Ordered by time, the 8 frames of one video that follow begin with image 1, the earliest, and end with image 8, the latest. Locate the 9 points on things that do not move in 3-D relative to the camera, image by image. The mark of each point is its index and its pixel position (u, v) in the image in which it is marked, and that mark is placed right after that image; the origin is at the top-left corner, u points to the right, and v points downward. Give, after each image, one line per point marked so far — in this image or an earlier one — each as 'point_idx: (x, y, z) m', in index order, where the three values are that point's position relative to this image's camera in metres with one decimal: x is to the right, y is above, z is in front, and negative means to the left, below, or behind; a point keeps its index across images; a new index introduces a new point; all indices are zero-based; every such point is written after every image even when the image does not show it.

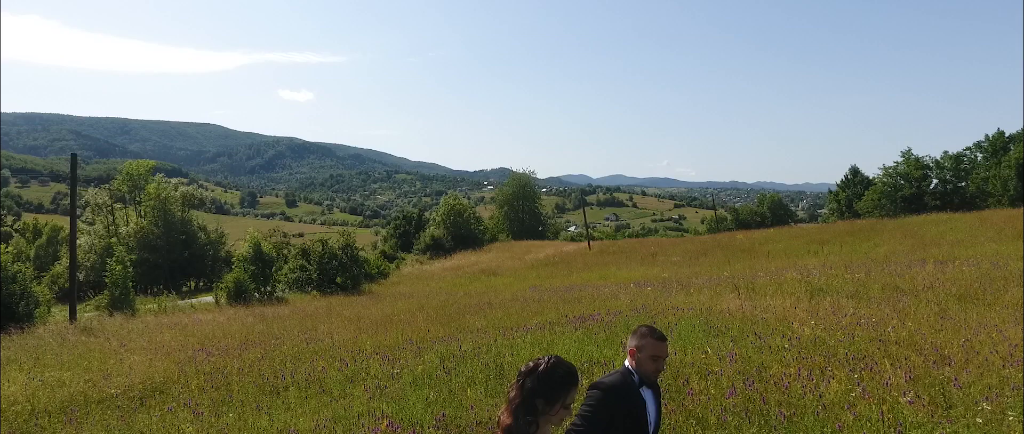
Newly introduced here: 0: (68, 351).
0: (-8.4, -2.5, +10.4) m
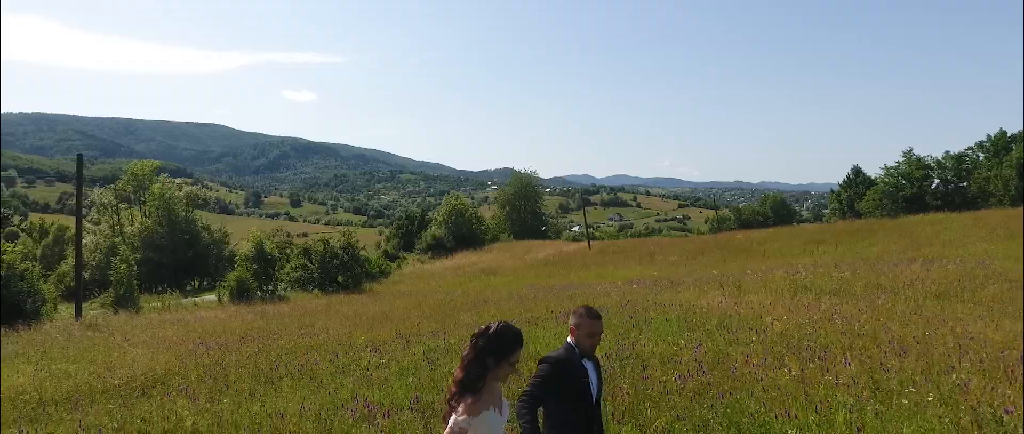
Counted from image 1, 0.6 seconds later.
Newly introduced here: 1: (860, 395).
0: (-8.6, -2.5, +10.8) m
1: (+2.4, -1.2, +3.7) m
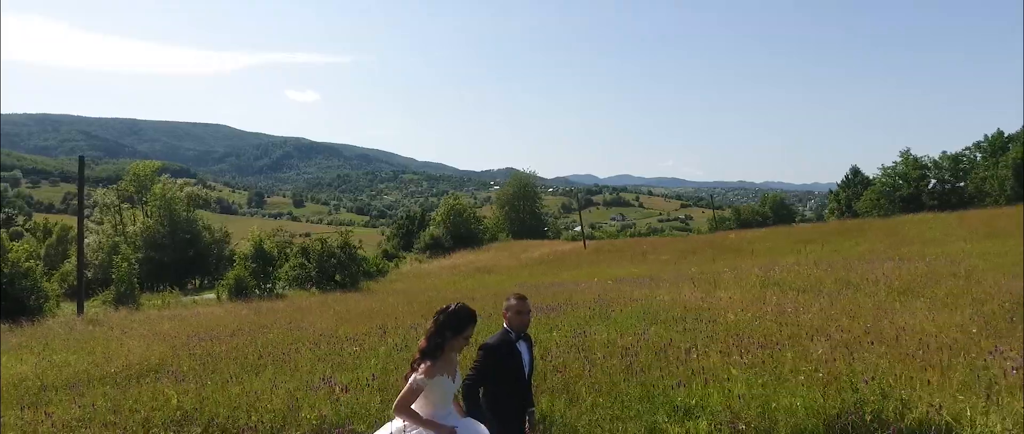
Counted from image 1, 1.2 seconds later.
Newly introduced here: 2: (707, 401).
0: (-9.0, -2.5, +11.3) m
1: (+1.9, -1.2, +4.2) m
2: (+1.4, -1.3, +3.9) m
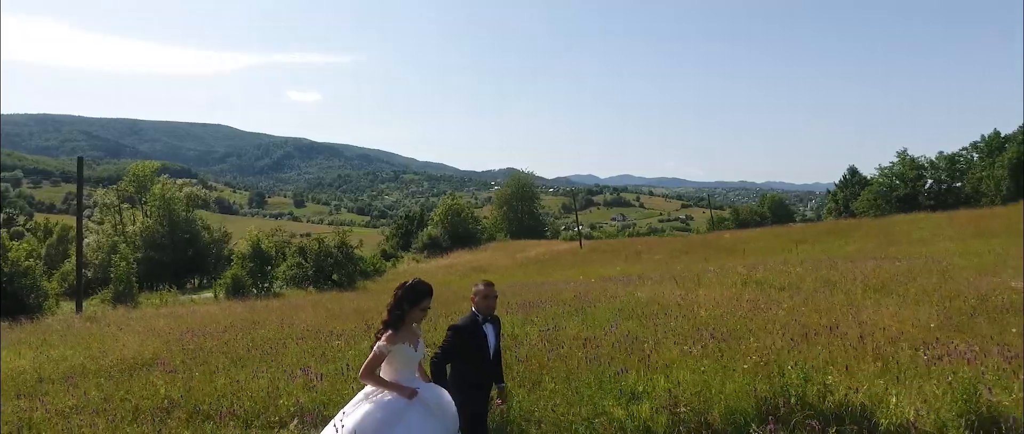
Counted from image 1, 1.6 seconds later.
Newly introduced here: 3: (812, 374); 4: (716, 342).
0: (-9.3, -2.5, +11.6) m
1: (+1.6, -1.2, +4.5) m
2: (+1.1, -1.3, +4.2) m
3: (+2.2, -1.1, +3.9) m
4: (+2.0, -1.2, +5.4) m
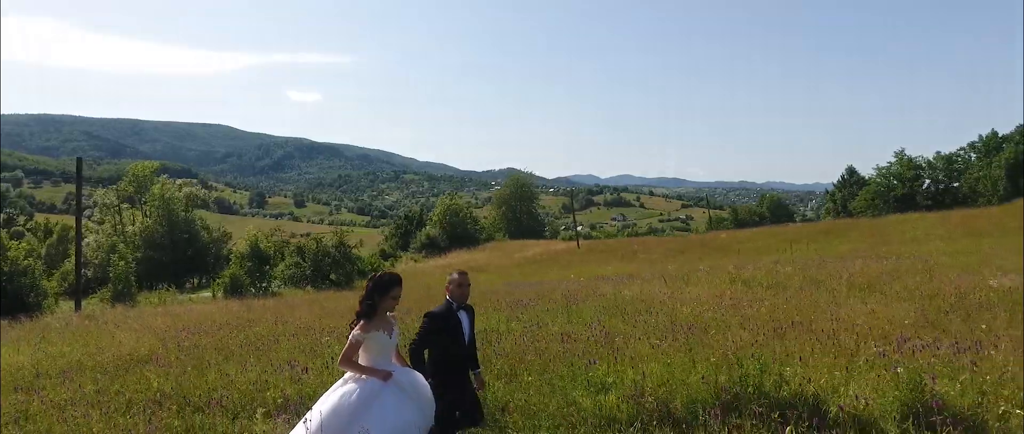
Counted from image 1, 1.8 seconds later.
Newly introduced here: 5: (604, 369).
0: (-9.5, -2.5, +11.8) m
1: (+1.4, -1.2, +4.7) m
2: (+0.9, -1.3, +4.4) m
3: (+2.0, -1.1, +4.1) m
4: (+1.8, -1.2, +5.6) m
5: (+0.8, -1.3, +4.6) m
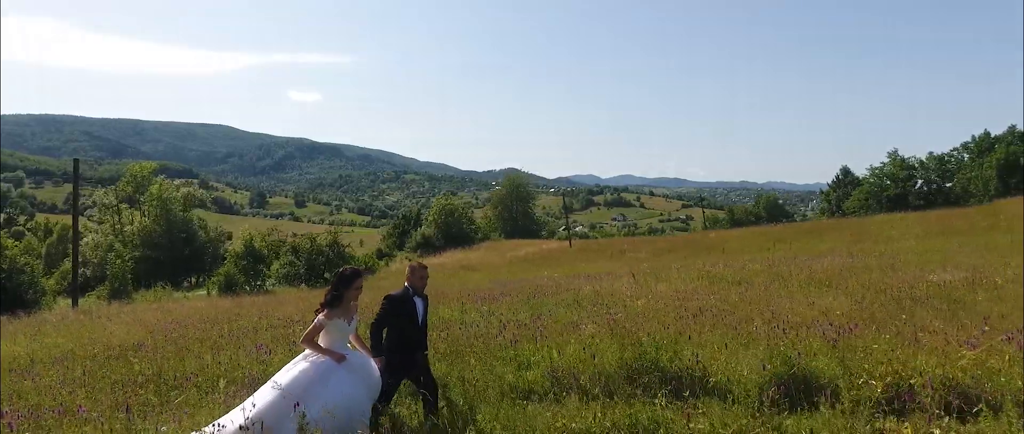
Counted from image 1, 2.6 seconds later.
0: (-10.1, -2.4, +12.4) m
1: (+0.8, -1.2, +5.3) m
2: (+0.3, -1.3, +4.9) m
3: (+1.4, -1.1, +4.7) m
4: (+1.2, -1.2, +6.2) m
5: (+0.2, -1.3, +5.2) m
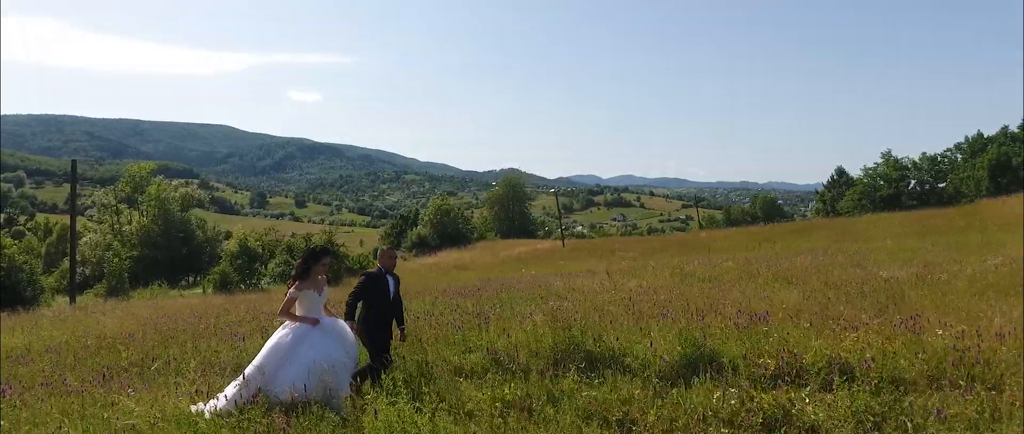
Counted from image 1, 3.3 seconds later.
0: (-10.6, -2.4, +12.9) m
1: (+0.3, -1.2, +5.8) m
2: (-0.3, -1.2, +5.5) m
3: (+0.9, -1.1, +5.2) m
4: (+0.7, -1.2, +6.7) m
5: (-0.3, -1.2, +5.7) m
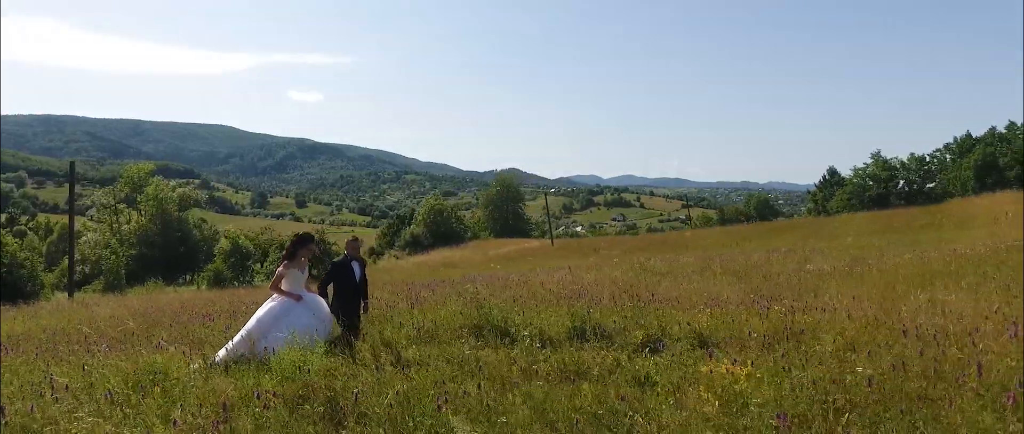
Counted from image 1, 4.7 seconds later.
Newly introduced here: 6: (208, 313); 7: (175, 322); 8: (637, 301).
0: (-11.5, -2.4, +13.9) m
1: (-0.5, -1.1, +6.8) m
2: (-1.1, -1.2, +6.4) m
3: (0.0, -1.1, +6.2) m
4: (-0.1, -1.2, +7.7) m
5: (-1.2, -1.2, +6.7) m
6: (-5.2, -1.7, +9.6) m
7: (-5.1, -1.7, +8.5) m
8: (+1.8, -1.1, +7.4) m
